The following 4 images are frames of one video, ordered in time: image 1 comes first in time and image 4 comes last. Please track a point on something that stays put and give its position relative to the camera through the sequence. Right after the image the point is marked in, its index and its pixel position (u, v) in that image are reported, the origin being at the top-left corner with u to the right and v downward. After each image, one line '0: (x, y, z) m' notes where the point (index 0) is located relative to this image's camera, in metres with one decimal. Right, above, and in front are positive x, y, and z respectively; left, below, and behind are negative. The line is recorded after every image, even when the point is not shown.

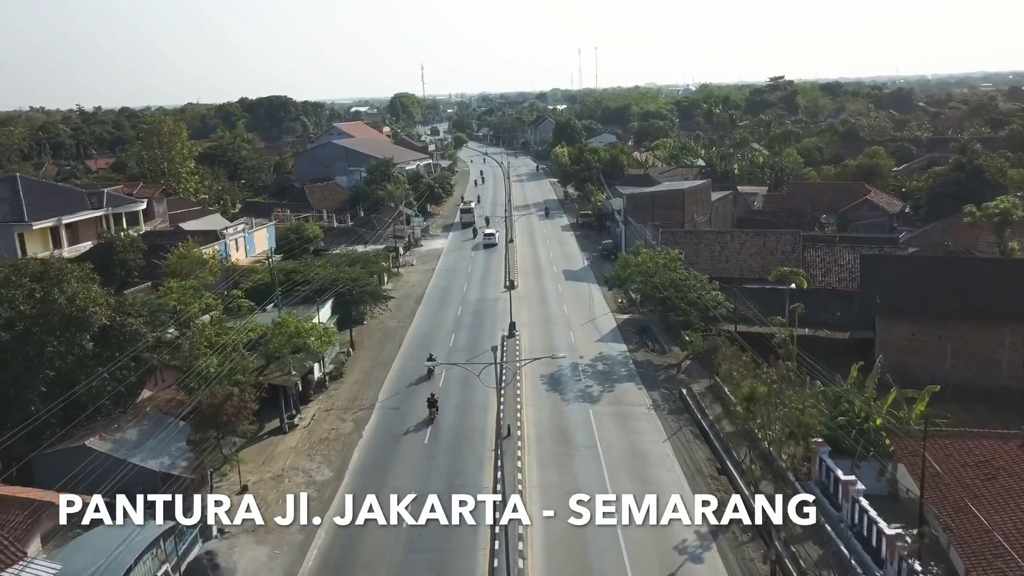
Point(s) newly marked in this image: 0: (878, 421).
0: (+9.3, -3.4, +19.2) m
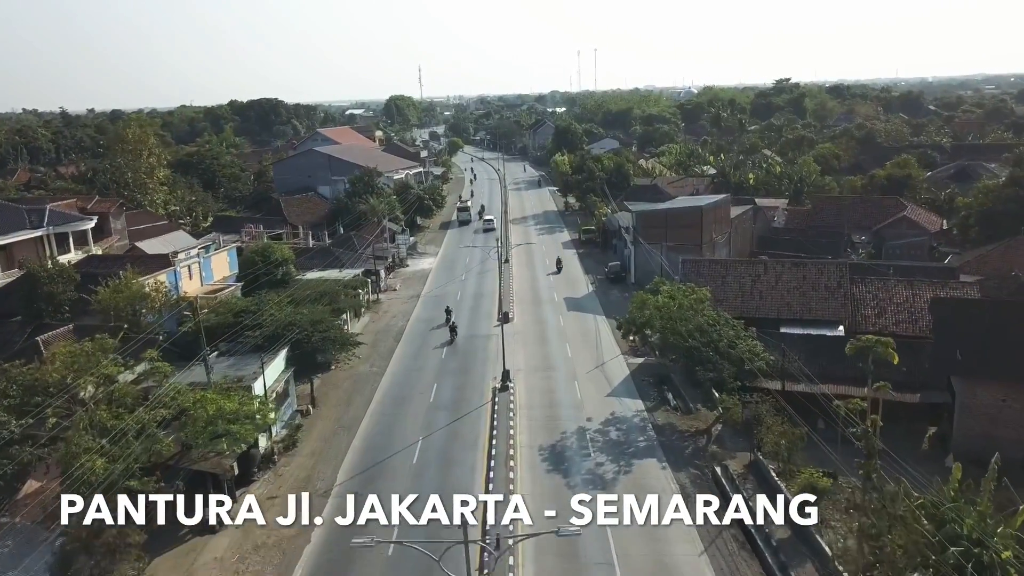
0: (+9.1, -4.9, +13.9) m
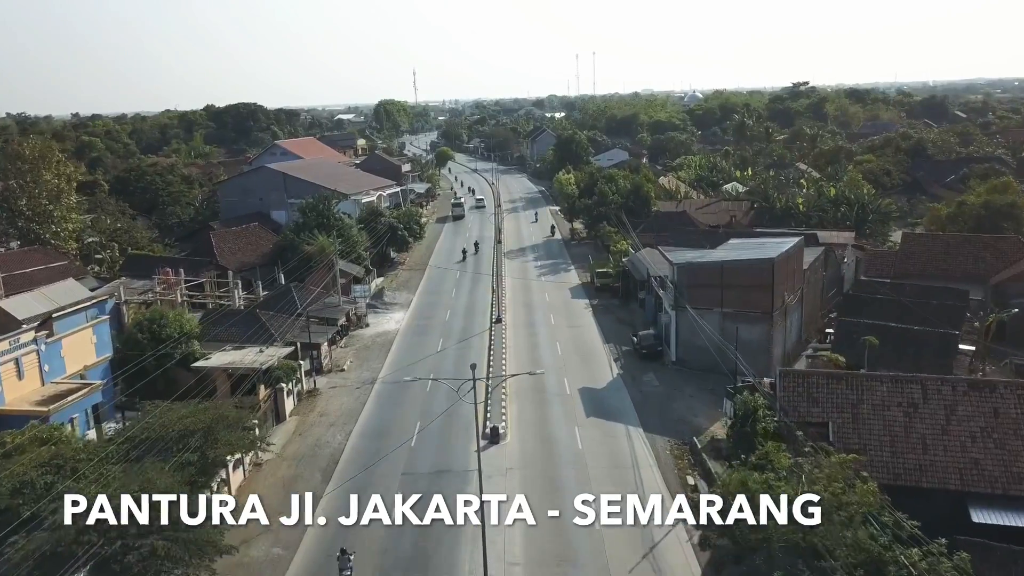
0: (+8.9, -8.0, +2.2) m
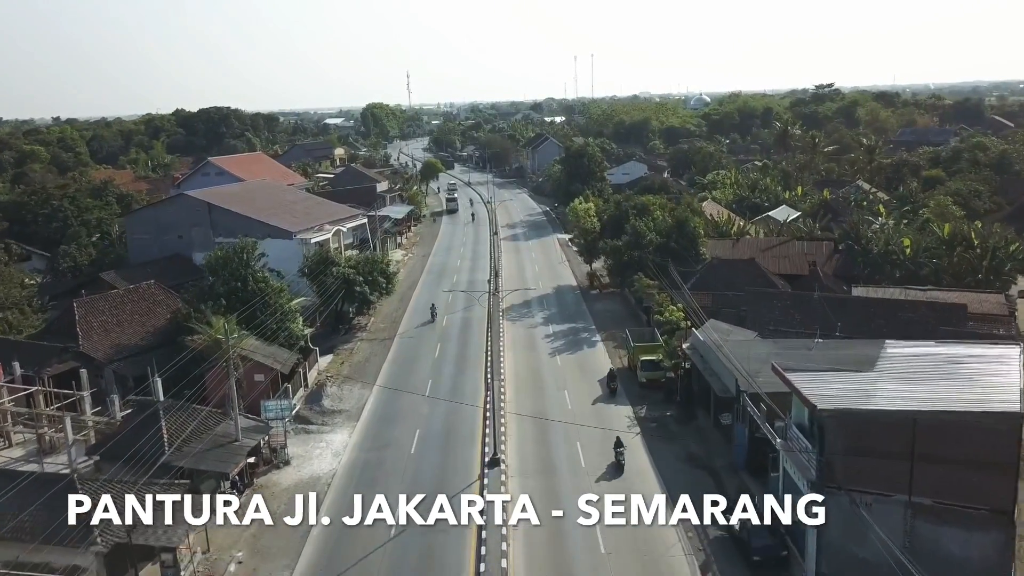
0: (+9.2, -11.5, -11.3) m
